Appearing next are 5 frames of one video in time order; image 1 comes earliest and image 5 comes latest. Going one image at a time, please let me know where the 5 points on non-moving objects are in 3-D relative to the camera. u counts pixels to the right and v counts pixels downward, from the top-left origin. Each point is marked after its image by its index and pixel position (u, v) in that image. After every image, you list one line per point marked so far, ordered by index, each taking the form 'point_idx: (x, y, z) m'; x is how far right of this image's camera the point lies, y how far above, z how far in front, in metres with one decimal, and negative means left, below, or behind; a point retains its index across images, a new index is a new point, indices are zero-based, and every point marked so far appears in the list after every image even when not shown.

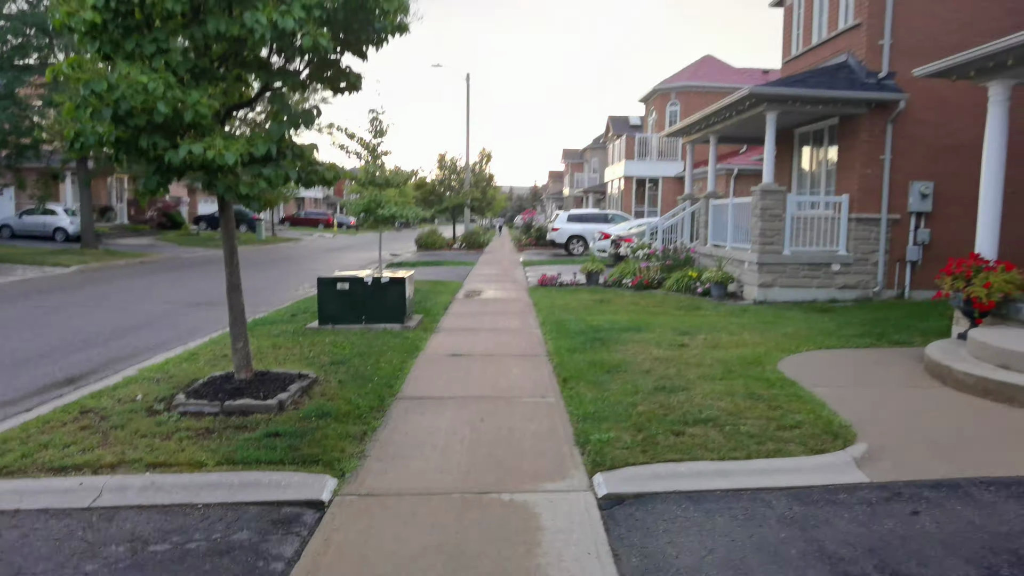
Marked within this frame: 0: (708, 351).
0: (+2.5, -0.8, +8.5) m
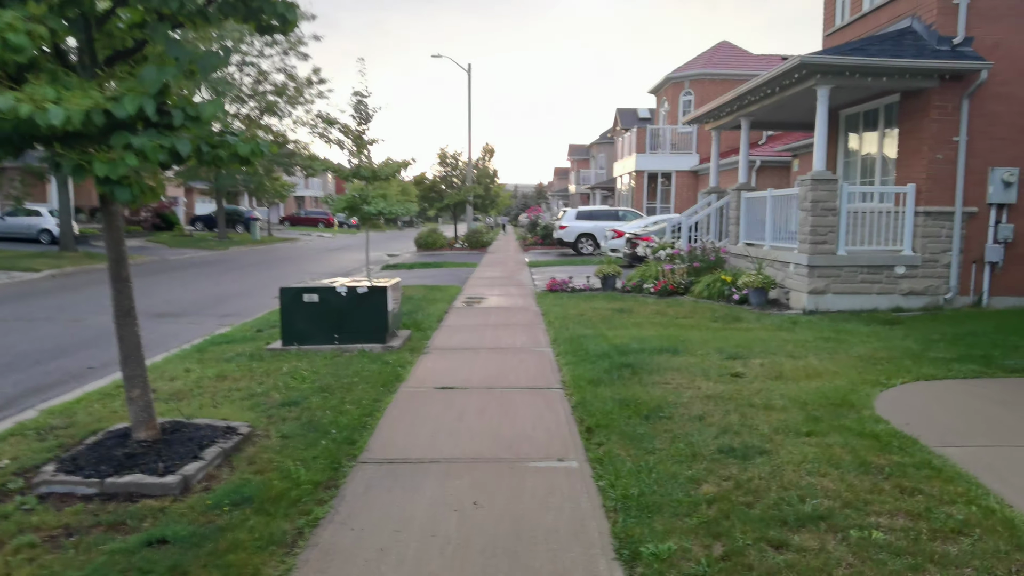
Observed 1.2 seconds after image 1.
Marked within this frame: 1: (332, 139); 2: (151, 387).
0: (+2.5, -0.9, +6.6) m
1: (-3.7, +3.1, +14.0) m
2: (-3.8, -1.0, +7.0) m
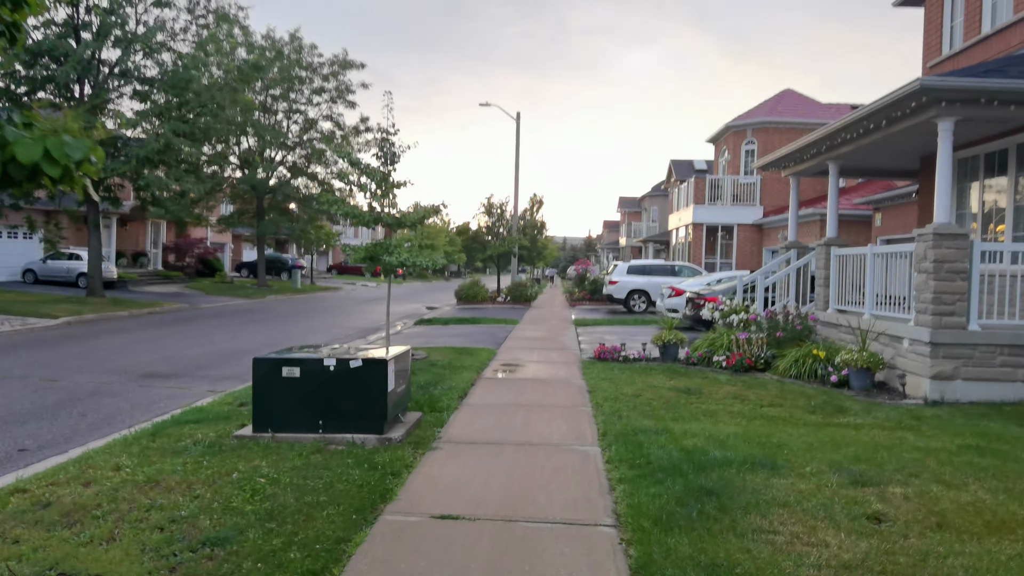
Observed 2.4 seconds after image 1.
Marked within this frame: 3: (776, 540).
0: (+2.7, -1.6, +4.2) m
1: (-2.9, +2.0, +12.4) m
2: (-3.5, -1.6, +5.2) m
3: (+1.7, -1.6, +4.3) m
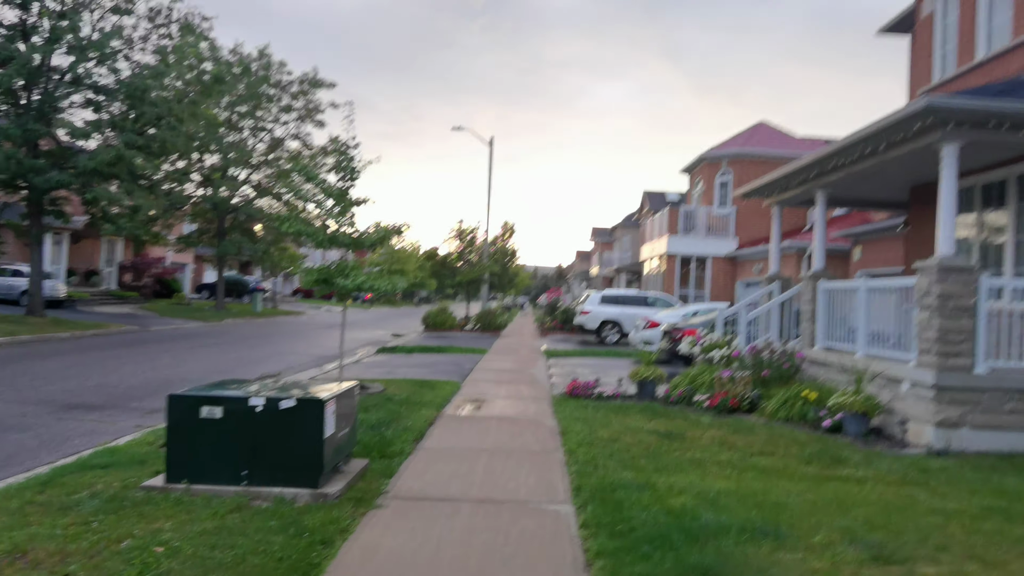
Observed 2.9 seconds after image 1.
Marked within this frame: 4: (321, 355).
0: (+2.4, -1.8, +3.4) m
1: (-3.4, +1.5, +11.4) m
2: (-3.8, -1.7, +4.0) m
3: (+1.4, -1.8, +3.4) m
4: (-5.6, -2.0, +19.6) m
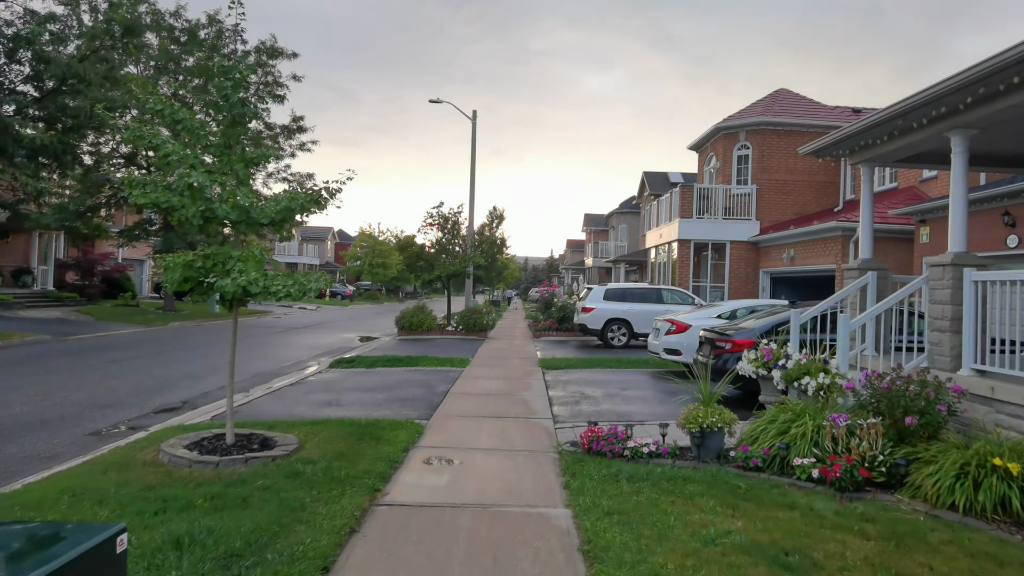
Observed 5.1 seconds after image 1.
0: (+2.4, -1.9, -0.5) m
1: (-3.6, +1.5, +7.5) m
2: (-3.9, -1.8, +0.1) m
3: (+1.4, -1.8, -0.5) m
4: (-5.9, -1.9, +15.6) m
